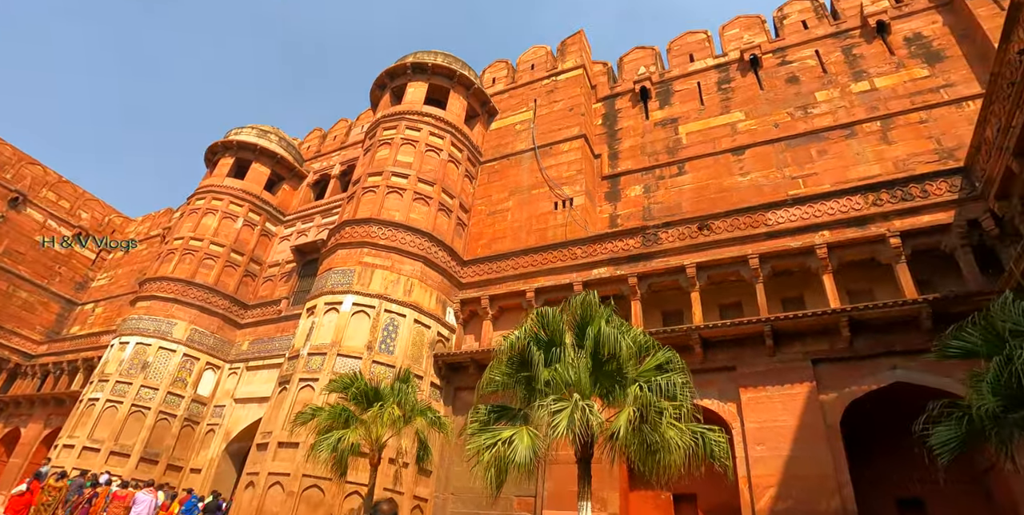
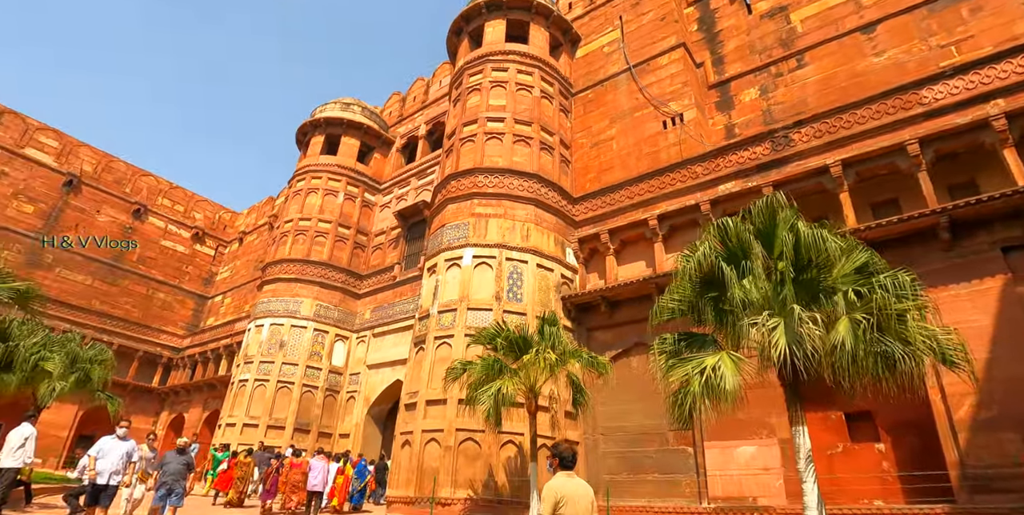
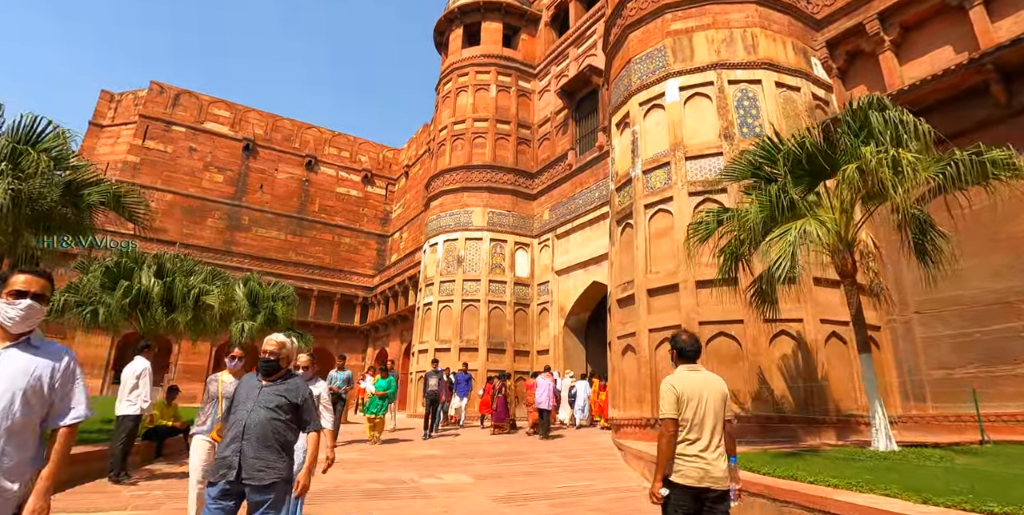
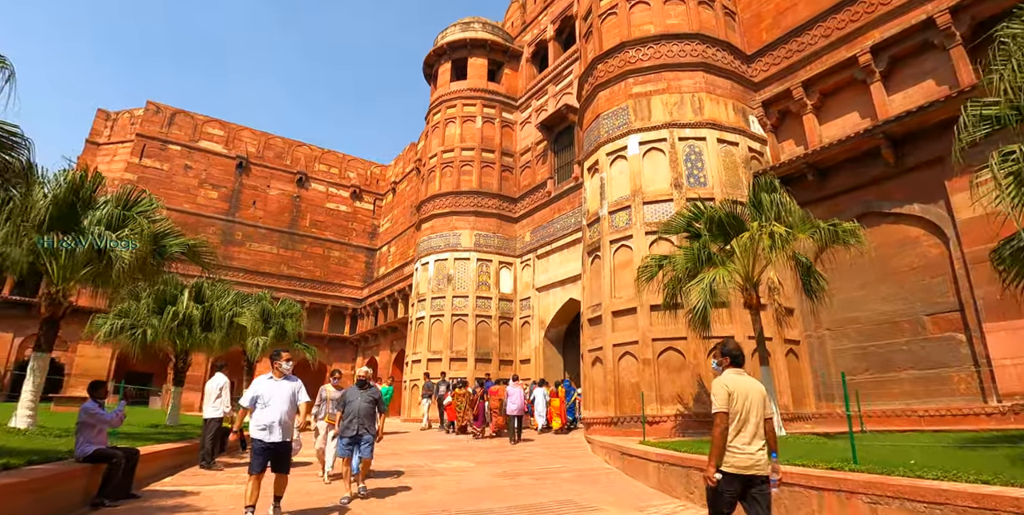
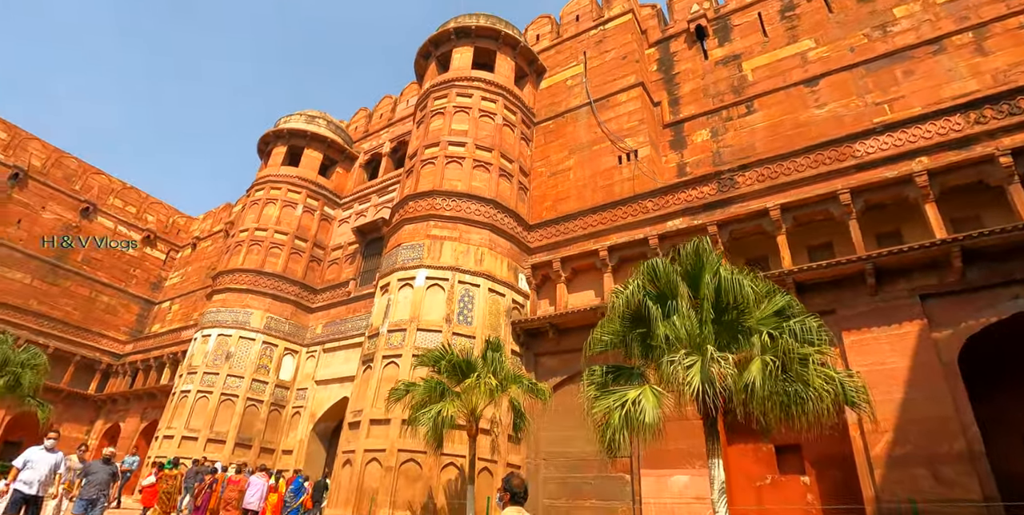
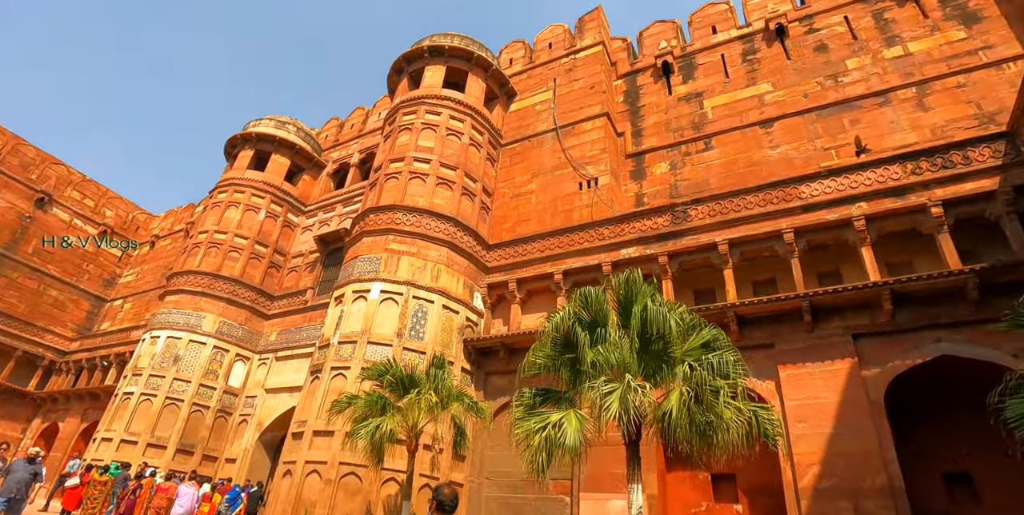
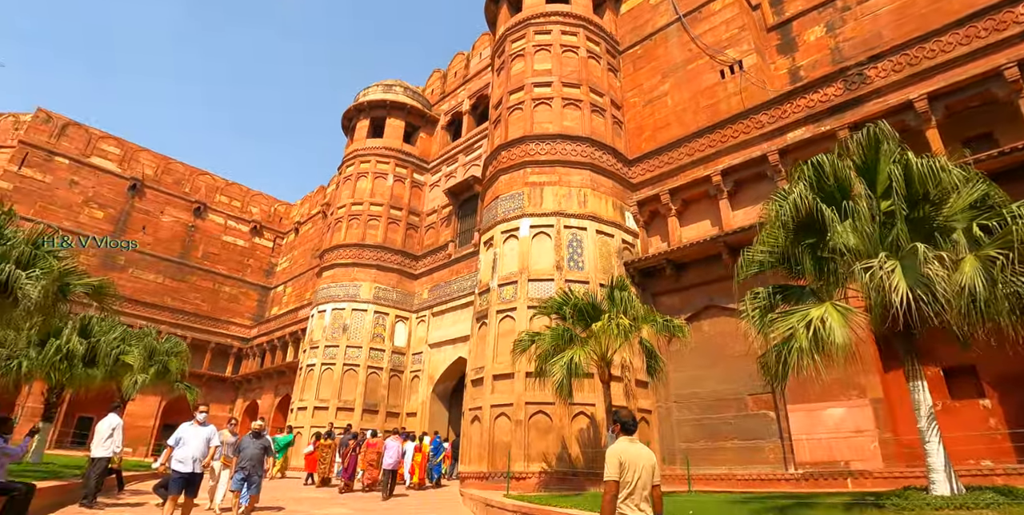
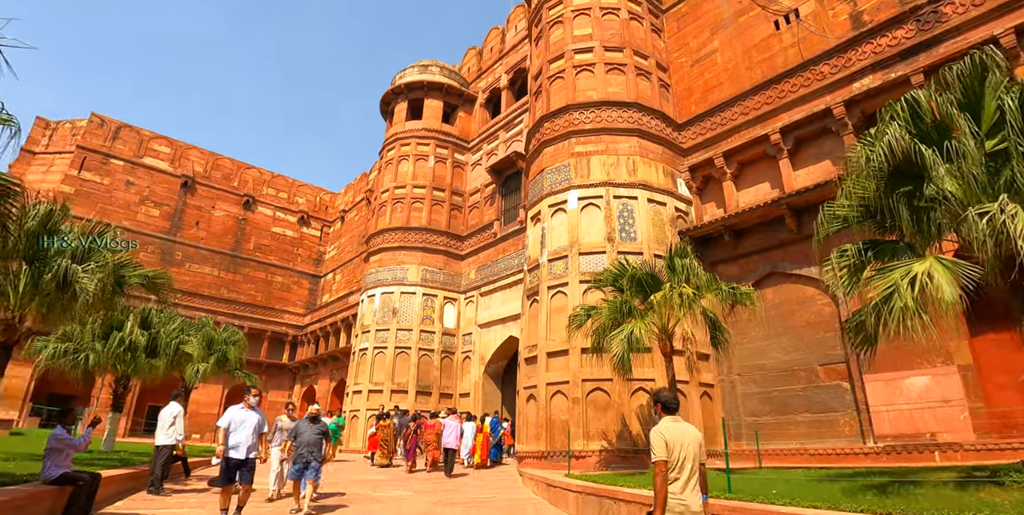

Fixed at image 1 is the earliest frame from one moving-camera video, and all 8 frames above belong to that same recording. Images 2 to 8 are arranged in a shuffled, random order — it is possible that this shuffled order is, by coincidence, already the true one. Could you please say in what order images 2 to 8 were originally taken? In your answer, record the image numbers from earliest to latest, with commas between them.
6, 5, 2, 7, 8, 4, 3
